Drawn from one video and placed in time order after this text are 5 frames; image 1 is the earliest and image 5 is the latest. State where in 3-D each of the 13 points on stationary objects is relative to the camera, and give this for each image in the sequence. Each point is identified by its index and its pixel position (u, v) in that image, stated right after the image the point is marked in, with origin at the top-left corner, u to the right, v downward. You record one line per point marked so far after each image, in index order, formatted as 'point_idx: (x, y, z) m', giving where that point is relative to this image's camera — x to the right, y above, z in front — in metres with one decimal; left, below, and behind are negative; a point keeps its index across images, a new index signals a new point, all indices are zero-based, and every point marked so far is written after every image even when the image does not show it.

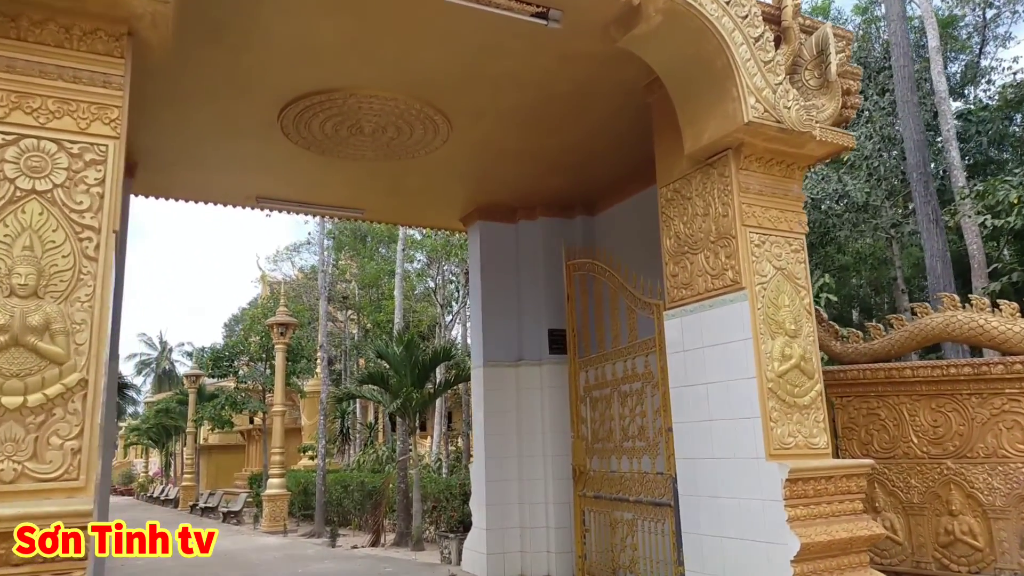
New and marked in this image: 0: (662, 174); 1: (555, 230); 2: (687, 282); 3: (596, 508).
0: (+0.8, +0.6, +3.9) m
1: (+0.4, +0.5, +5.9) m
2: (+0.9, 0.0, +3.7) m
3: (+0.5, -1.4, +4.6) m
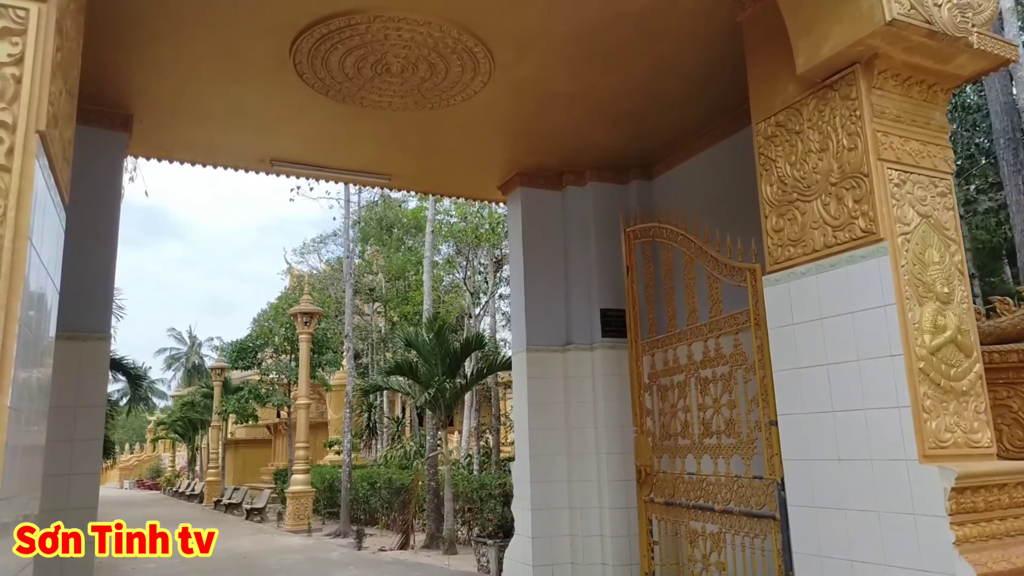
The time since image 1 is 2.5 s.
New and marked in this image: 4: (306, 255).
0: (+1.1, +0.8, +3.2) m
1: (+0.7, +0.7, +5.2) m
2: (+1.2, +0.2, +2.9) m
3: (+0.8, -1.2, +3.8) m
4: (-5.4, +0.8, +18.8) m
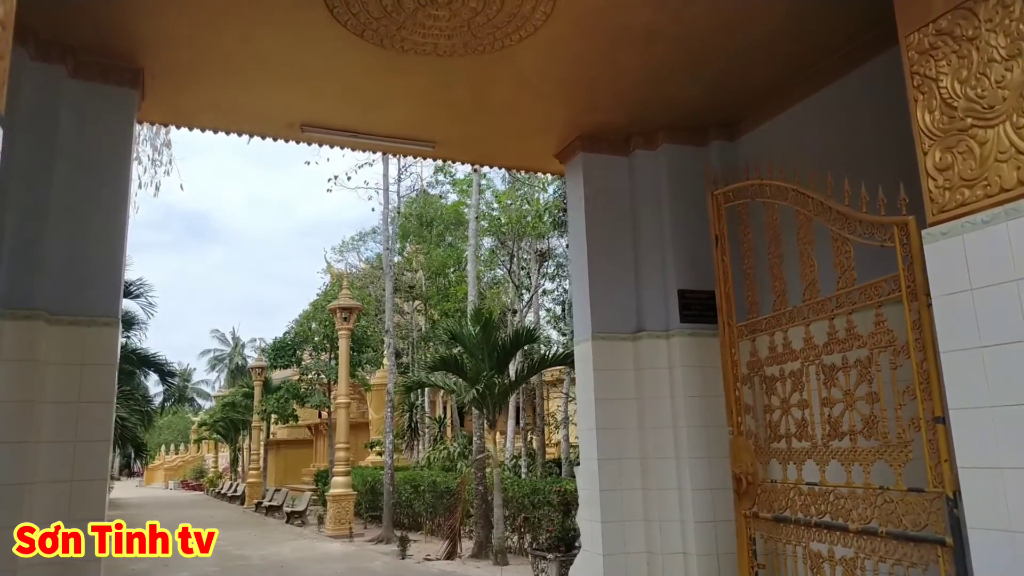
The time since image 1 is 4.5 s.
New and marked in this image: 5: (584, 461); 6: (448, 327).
0: (+1.4, +0.9, +2.5) m
1: (+1.1, +0.8, +4.5) m
2: (+1.4, +0.3, +2.2) m
3: (+1.2, -1.1, +3.2) m
4: (-4.3, +0.9, +18.4) m
5: (+0.4, -1.1, +4.4) m
6: (-0.7, -0.4, +8.0) m
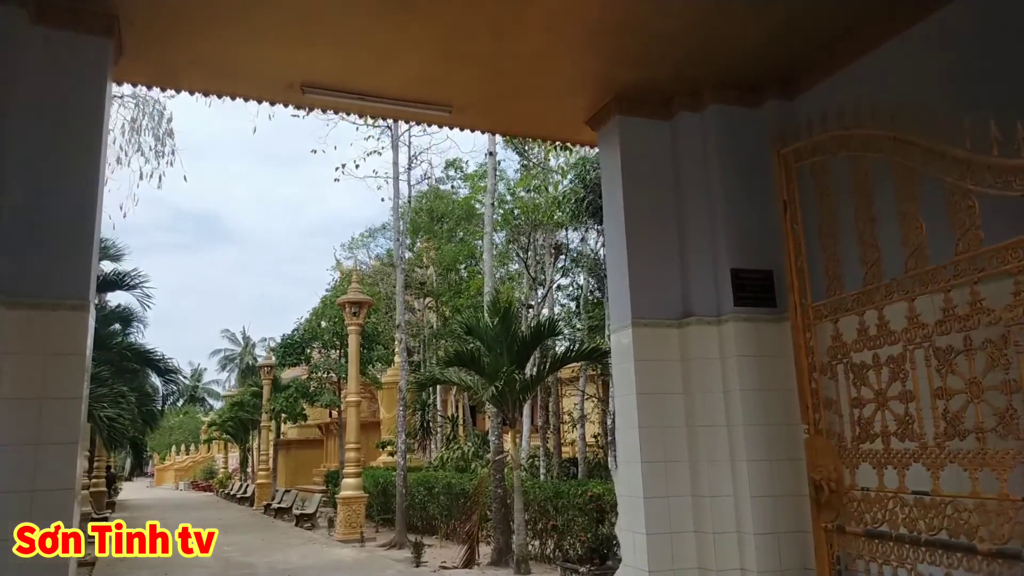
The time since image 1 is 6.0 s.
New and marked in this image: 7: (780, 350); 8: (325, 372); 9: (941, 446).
0: (+1.5, +1.0, +1.9) m
1: (+1.2, +0.9, +4.0) m
2: (+1.5, +0.5, +1.7) m
3: (+1.3, -1.0, +2.6) m
4: (-3.9, +1.0, +17.9) m
5: (+0.6, -0.9, +3.8) m
6: (-0.5, -0.3, +7.5) m
7: (+1.4, -0.3, +3.7) m
8: (-4.0, -1.8, +15.2) m
9: (+1.4, -0.5, +2.4) m
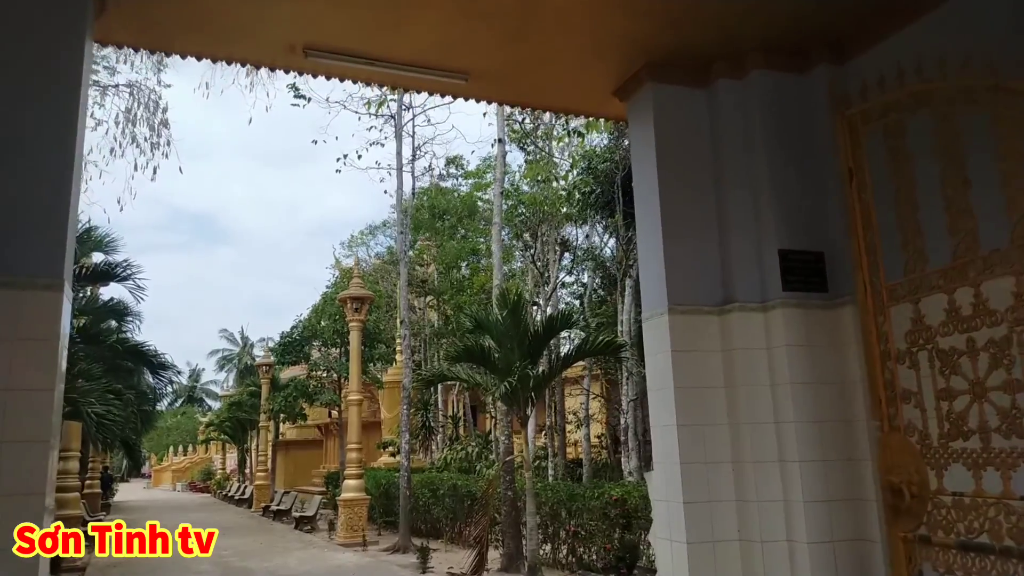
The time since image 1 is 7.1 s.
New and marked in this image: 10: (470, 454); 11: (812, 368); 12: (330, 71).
0: (+1.6, +1.1, +1.6) m
1: (+1.3, +1.0, +3.6) m
2: (+1.7, +0.5, +1.3) m
3: (+1.4, -0.9, +2.3) m
4: (-3.8, +1.1, +17.6) m
5: (+0.7, -0.9, +3.5) m
6: (-0.4, -0.2, +7.1) m
7: (+1.5, -0.2, +3.4) m
8: (-3.9, -1.7, +14.9) m
9: (+1.5, -0.4, +2.0) m
10: (-0.5, -2.3, +10.0) m
11: (+1.4, -0.4, +3.3) m
12: (-0.9, +1.1, +3.7) m
